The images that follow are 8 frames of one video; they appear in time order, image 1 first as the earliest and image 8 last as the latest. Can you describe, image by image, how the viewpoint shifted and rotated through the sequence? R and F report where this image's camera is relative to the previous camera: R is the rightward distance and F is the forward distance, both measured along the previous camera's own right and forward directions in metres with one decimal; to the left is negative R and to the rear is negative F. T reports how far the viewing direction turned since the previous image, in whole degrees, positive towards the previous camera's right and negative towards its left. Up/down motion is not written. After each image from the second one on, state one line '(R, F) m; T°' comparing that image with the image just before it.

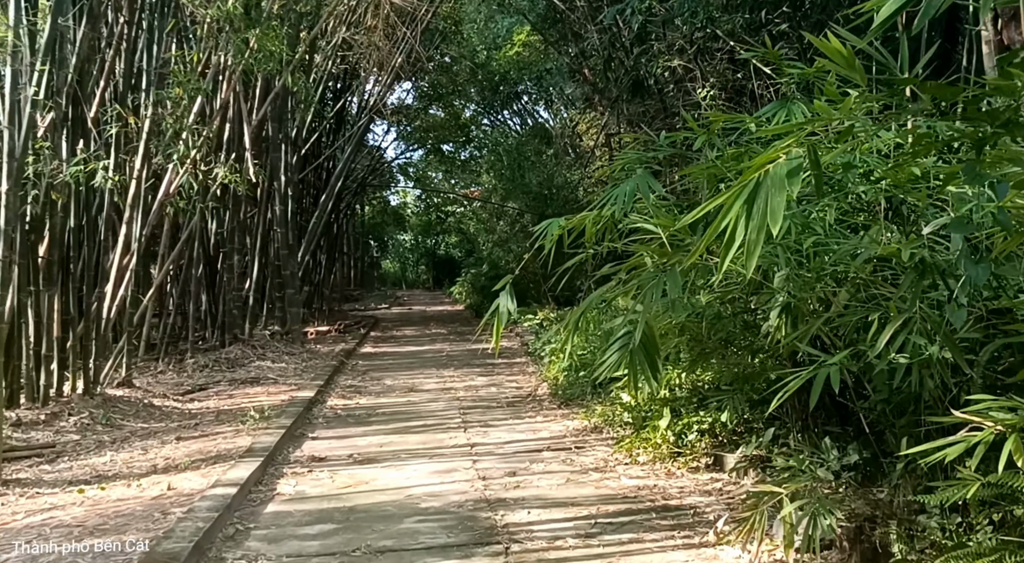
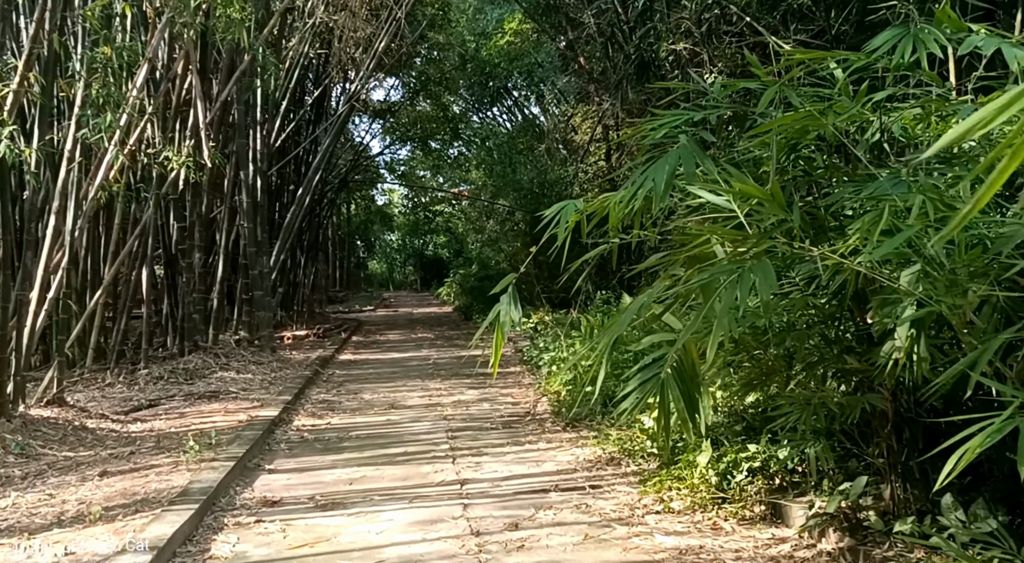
(0.0, +0.8) m; +1°
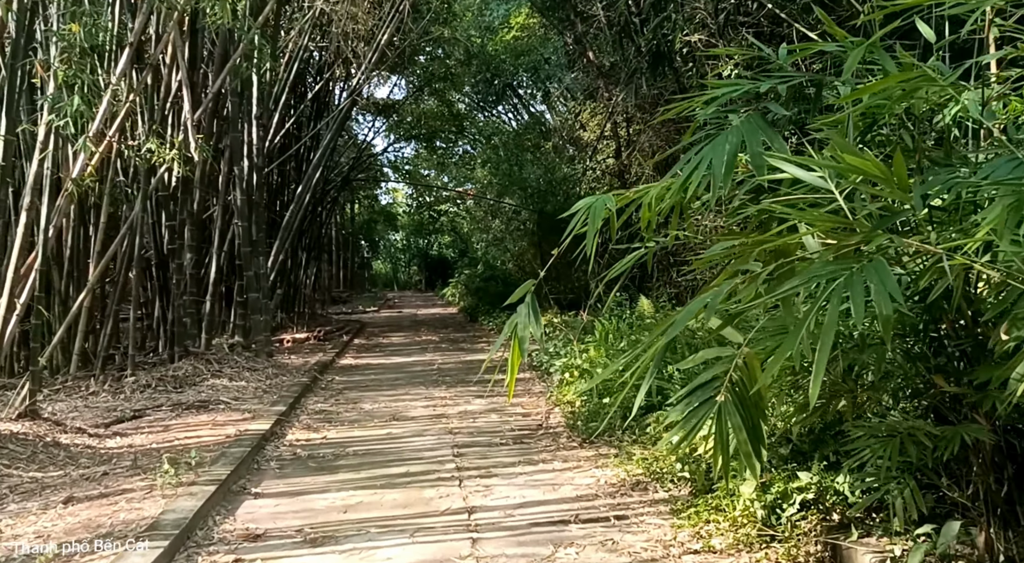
(0.0, +0.4) m; 0°
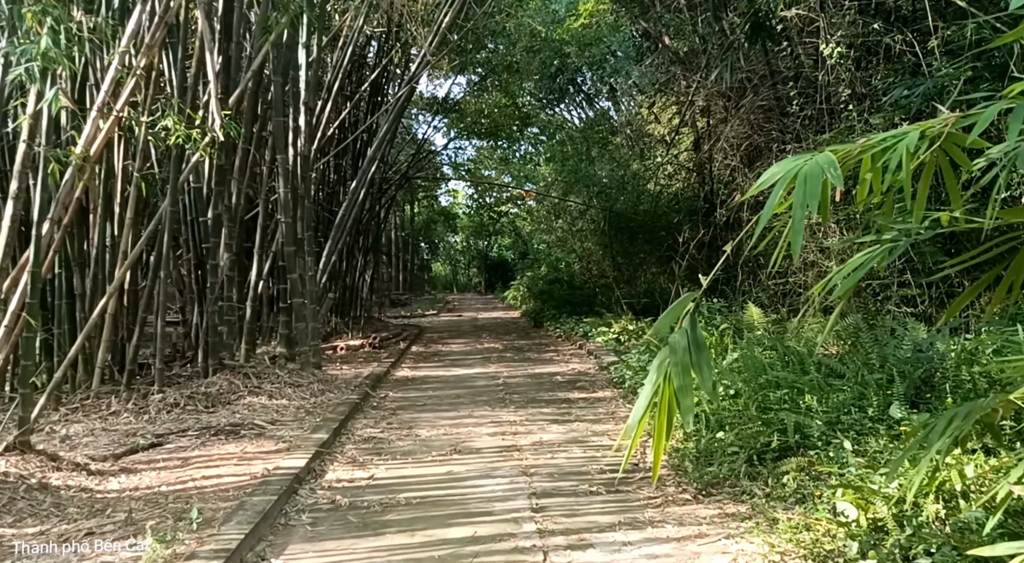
(-0.1, +0.9) m; -3°
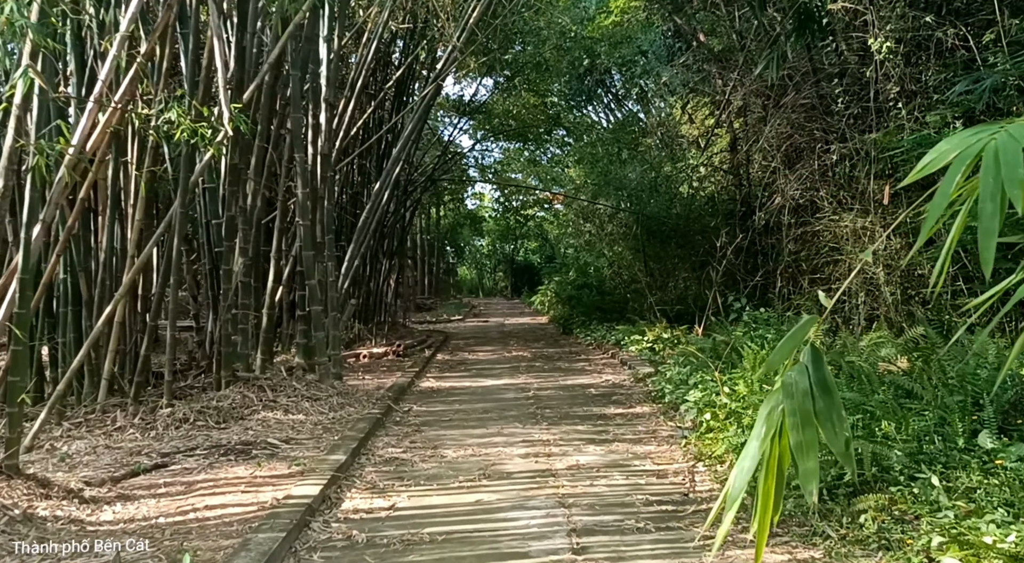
(0.0, +0.4) m; -2°
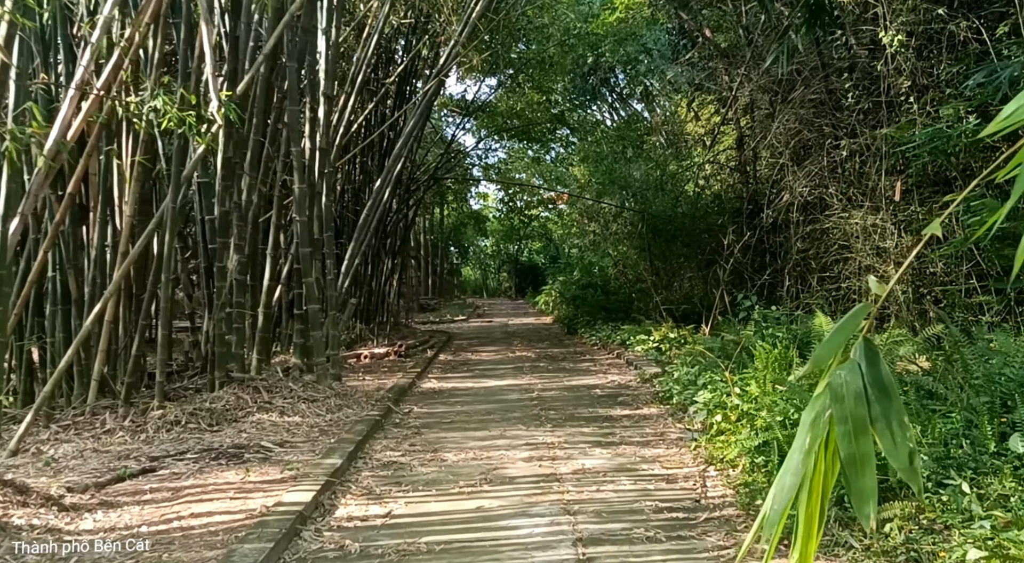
(0.0, +0.2) m; 0°
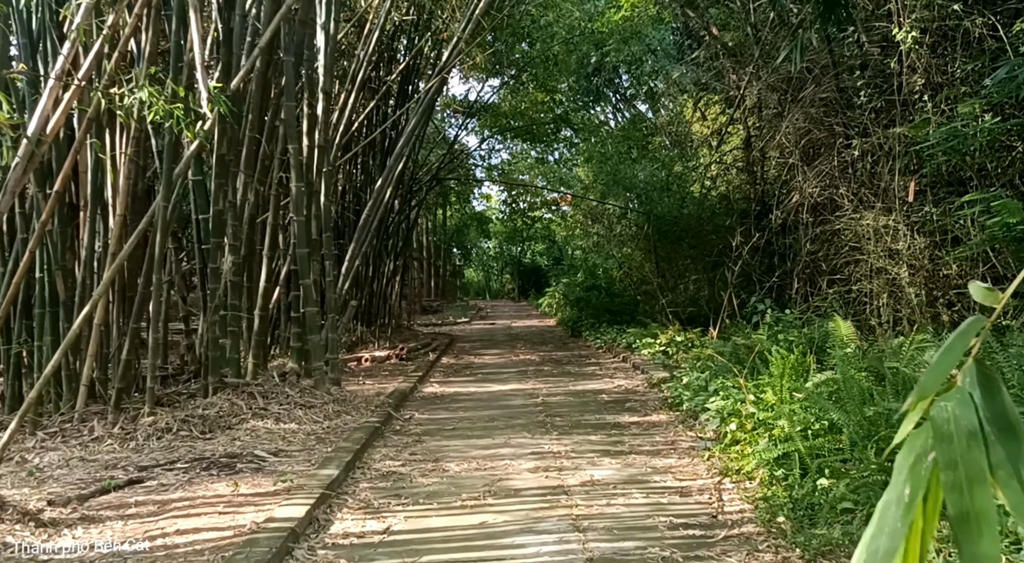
(0.0, +0.2) m; 0°
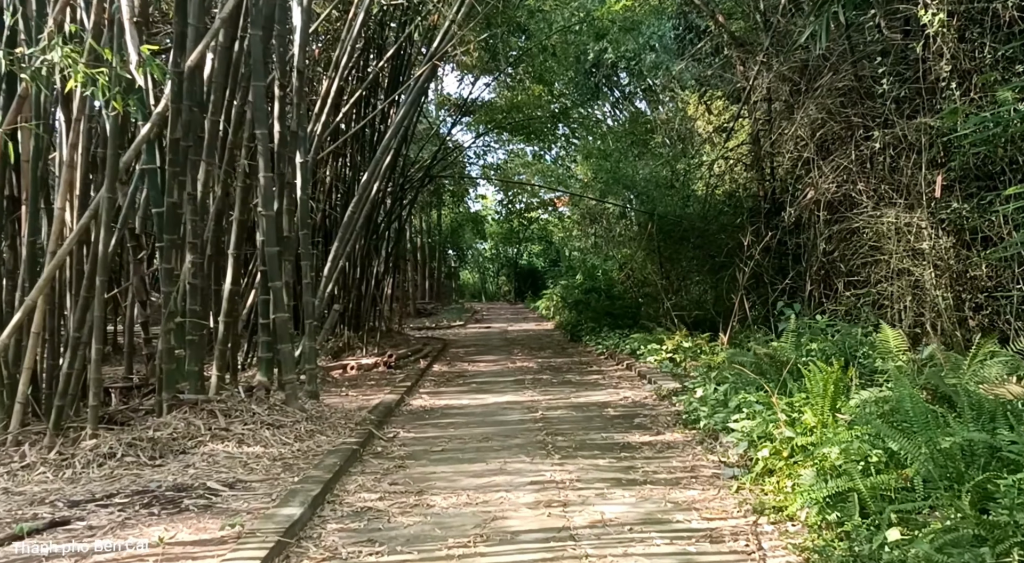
(0.0, +0.6) m; 0°
